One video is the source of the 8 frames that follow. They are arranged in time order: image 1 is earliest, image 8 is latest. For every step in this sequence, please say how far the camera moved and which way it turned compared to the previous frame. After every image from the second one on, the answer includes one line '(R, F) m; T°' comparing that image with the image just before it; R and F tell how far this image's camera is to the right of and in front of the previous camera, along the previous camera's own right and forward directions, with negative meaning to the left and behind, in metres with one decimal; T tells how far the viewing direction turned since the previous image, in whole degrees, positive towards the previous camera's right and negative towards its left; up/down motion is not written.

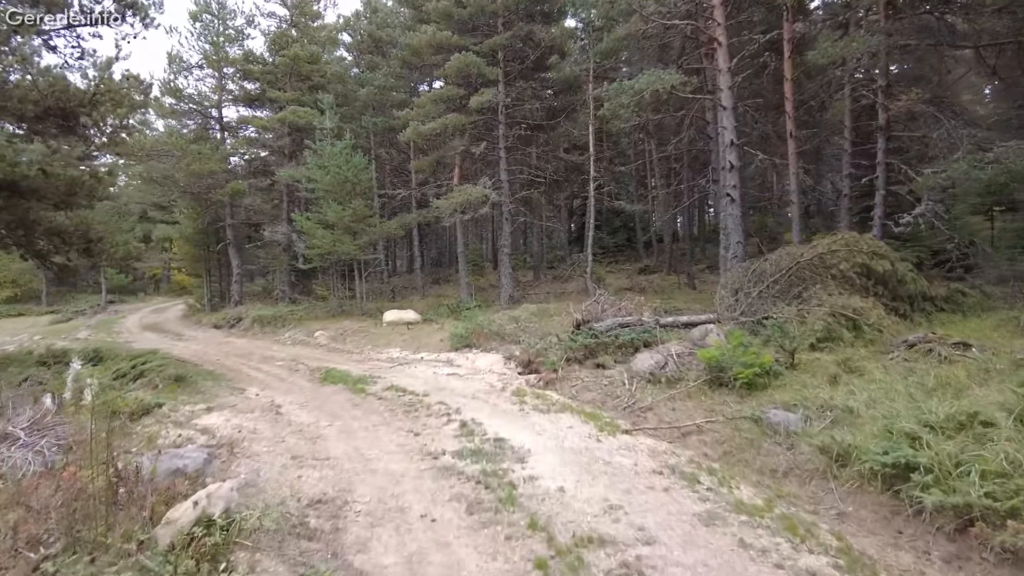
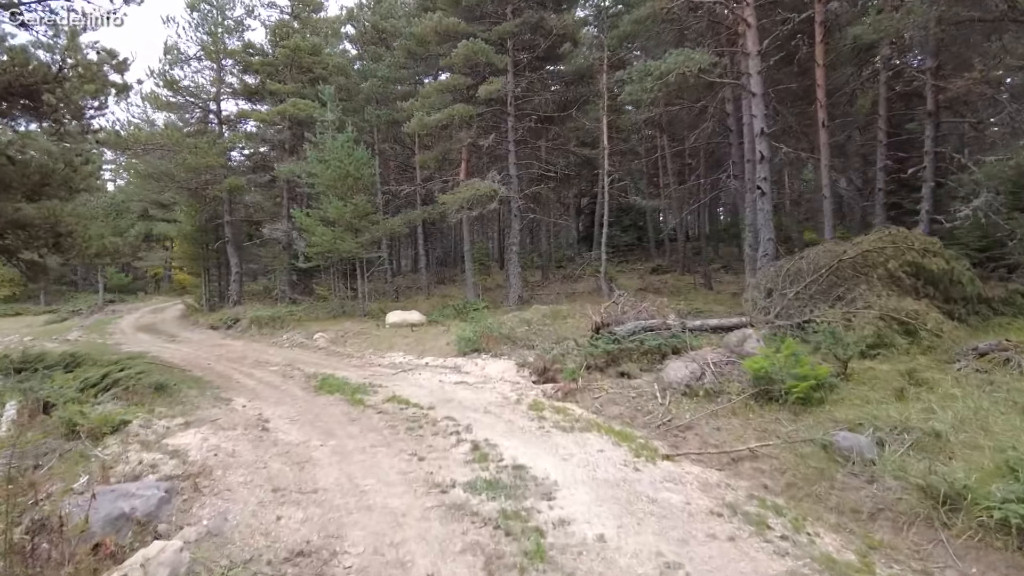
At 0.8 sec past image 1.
(-0.1, +1.0) m; 0°
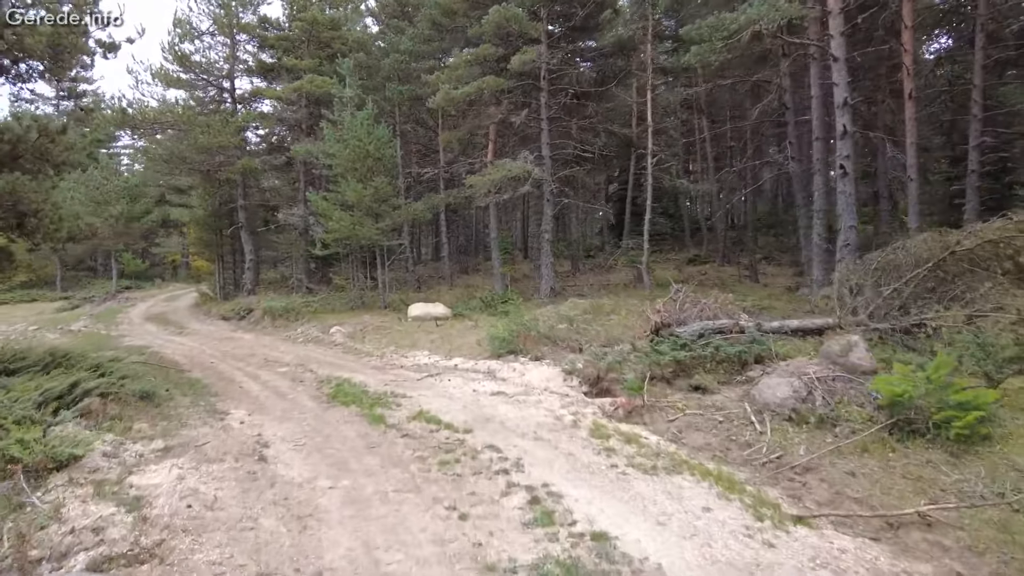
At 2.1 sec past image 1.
(-0.4, +1.6) m; -2°
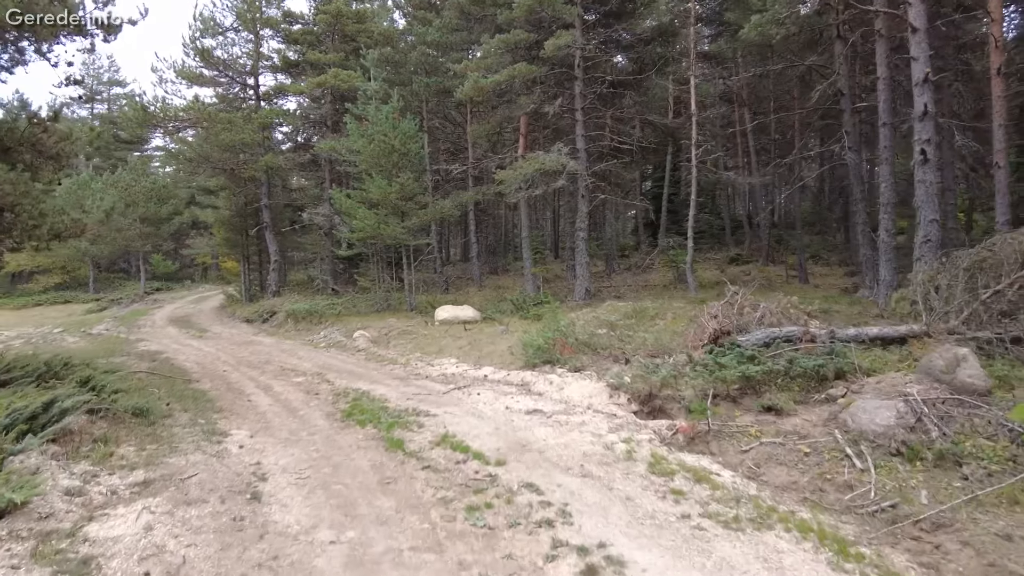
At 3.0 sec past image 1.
(-0.1, +1.1) m; -3°
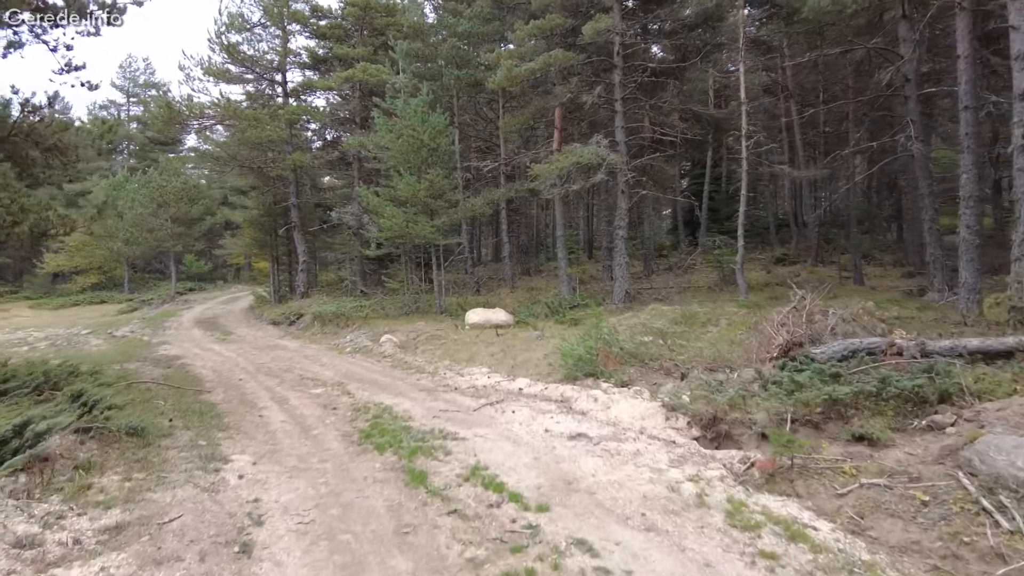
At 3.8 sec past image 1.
(-0.1, +1.0) m; -3°
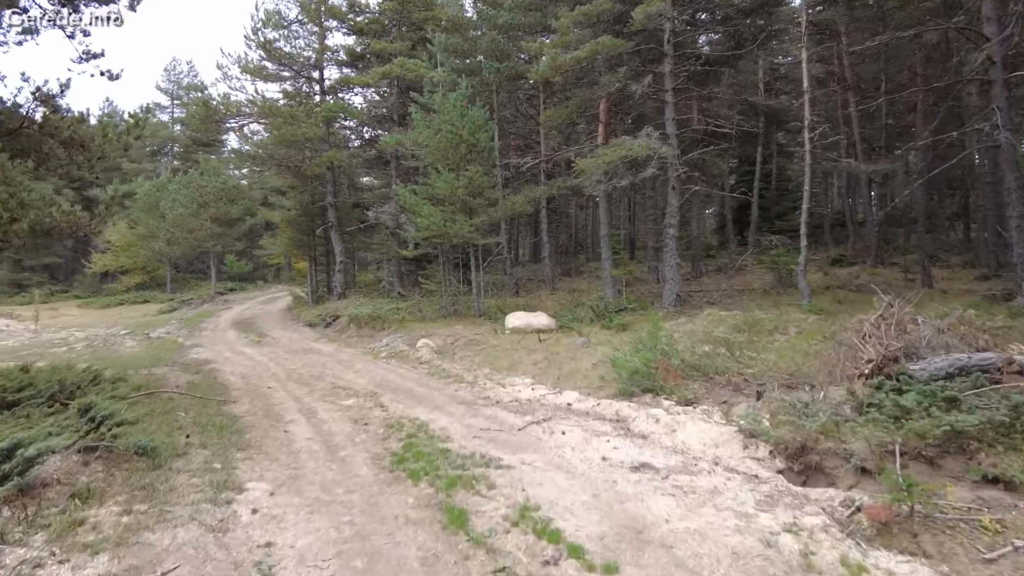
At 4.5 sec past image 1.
(-0.1, +0.8) m; -3°
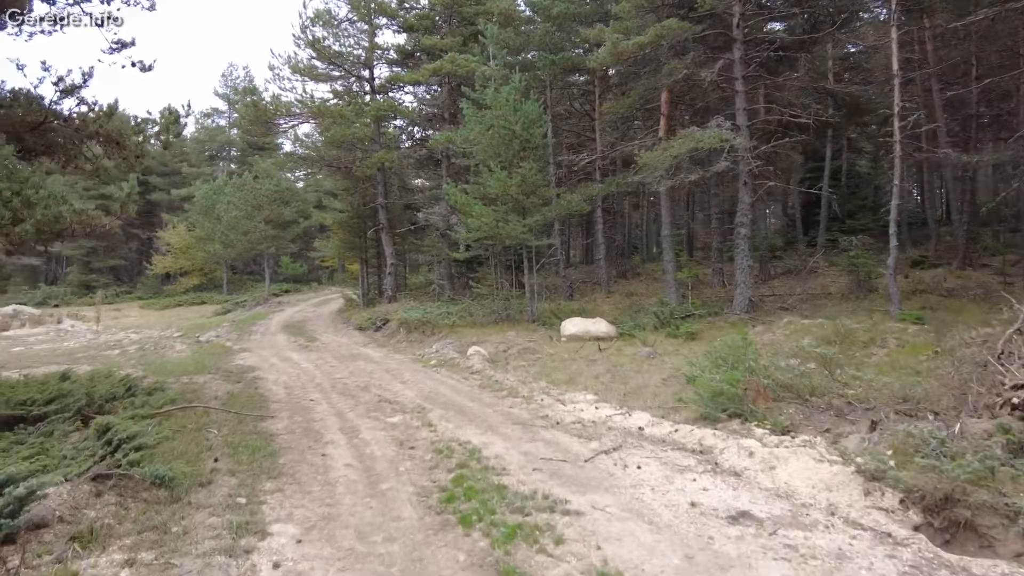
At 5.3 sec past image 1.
(-0.1, +0.9) m; -4°
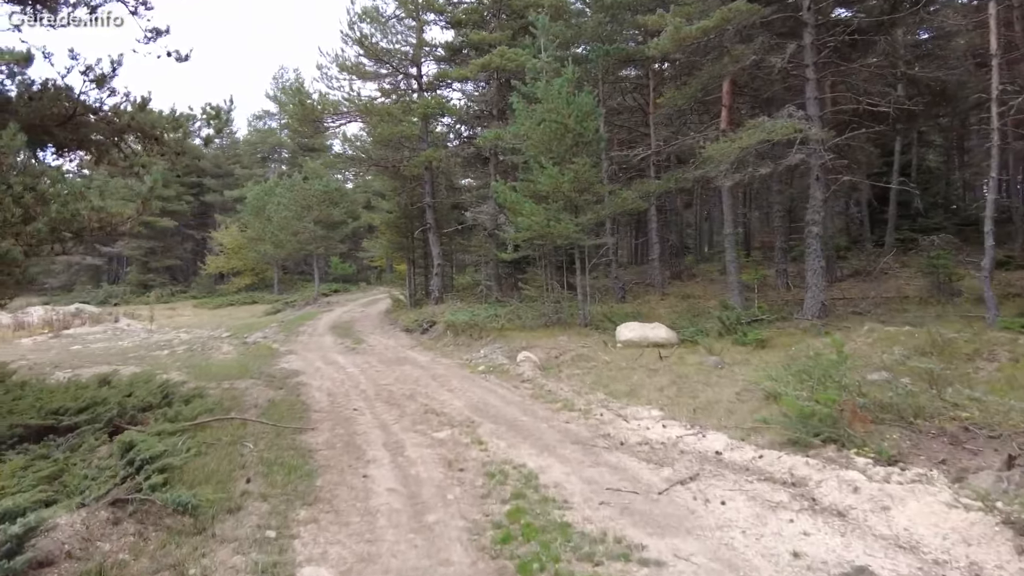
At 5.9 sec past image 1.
(-0.1, +0.7) m; -4°
